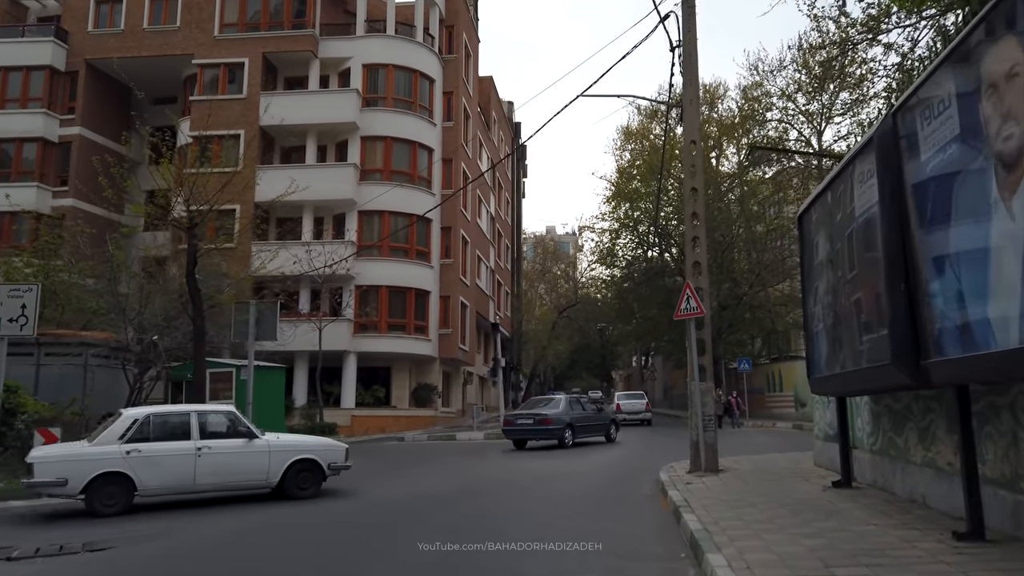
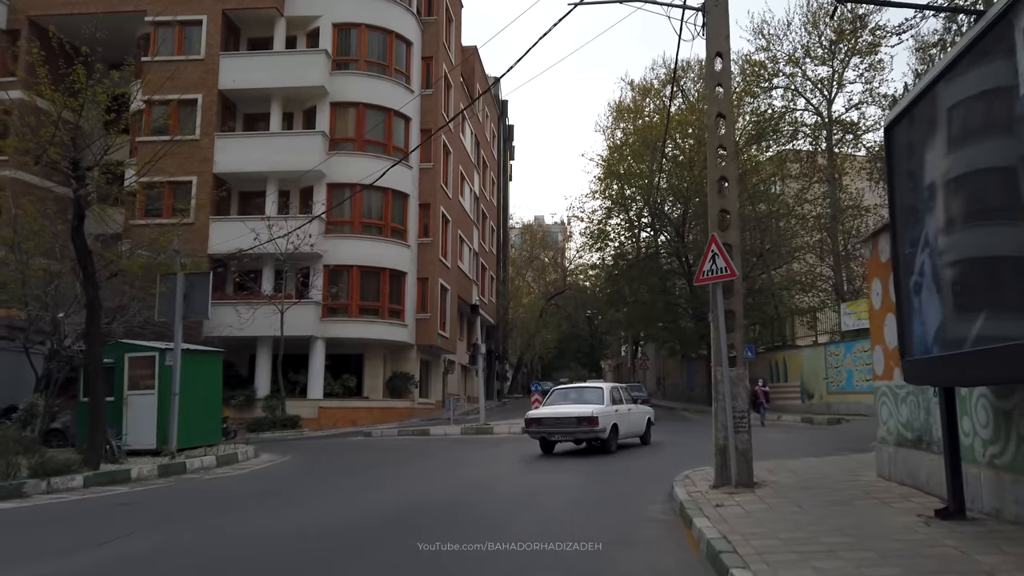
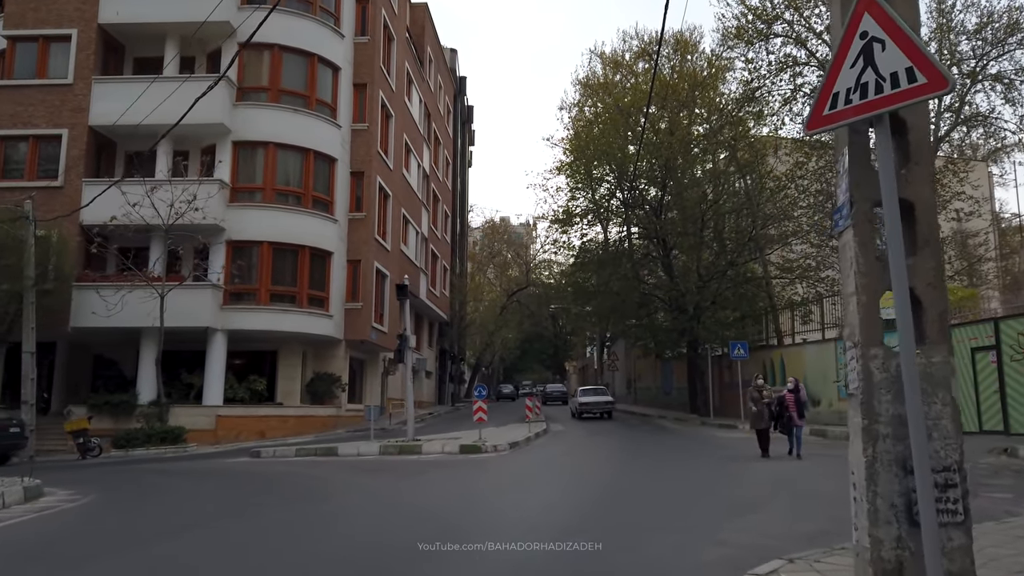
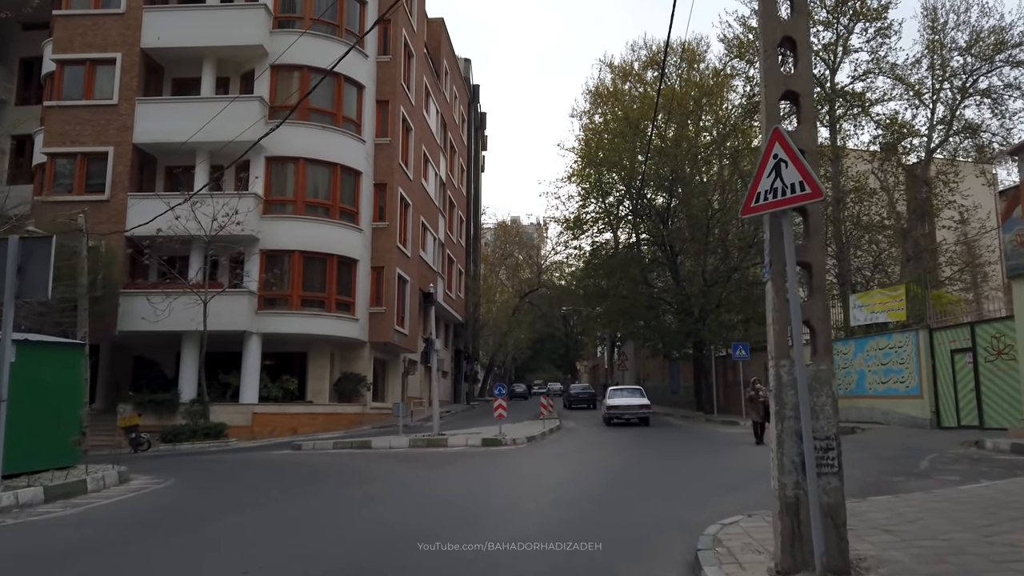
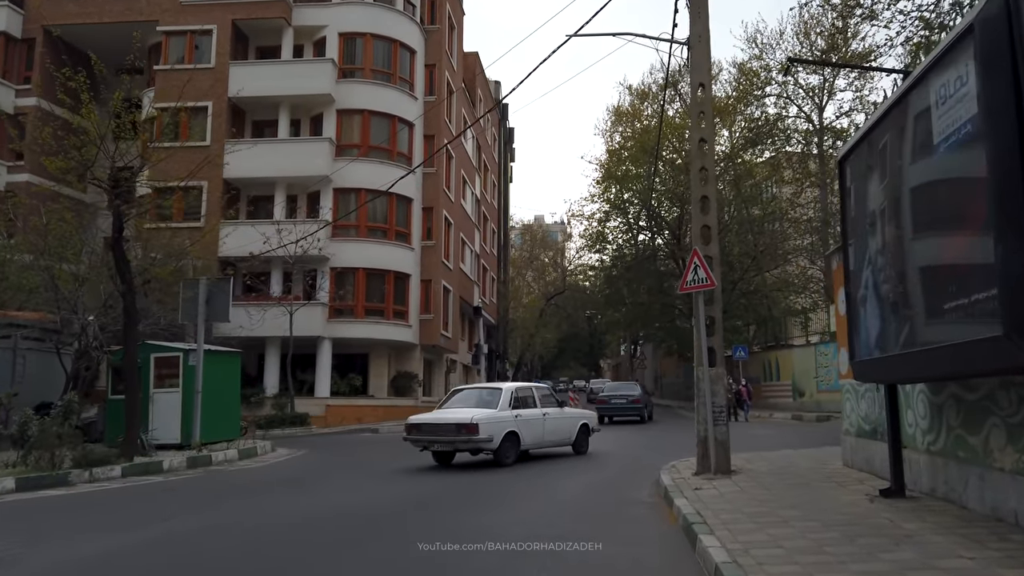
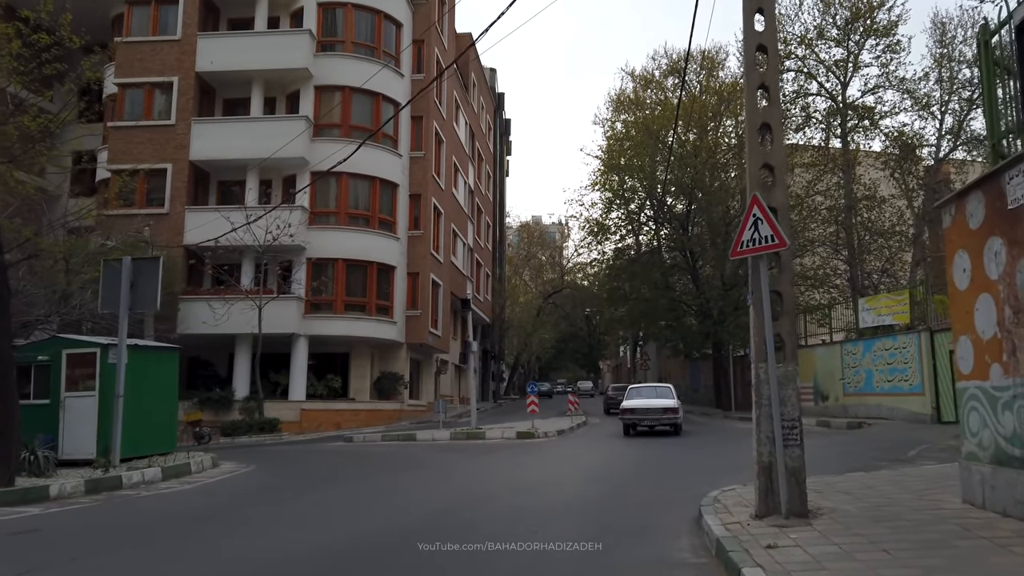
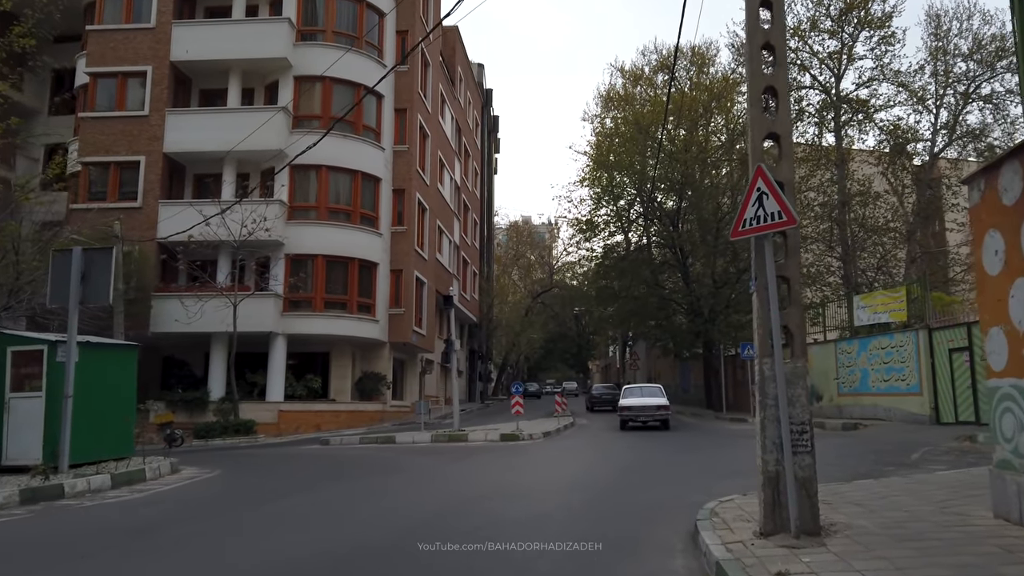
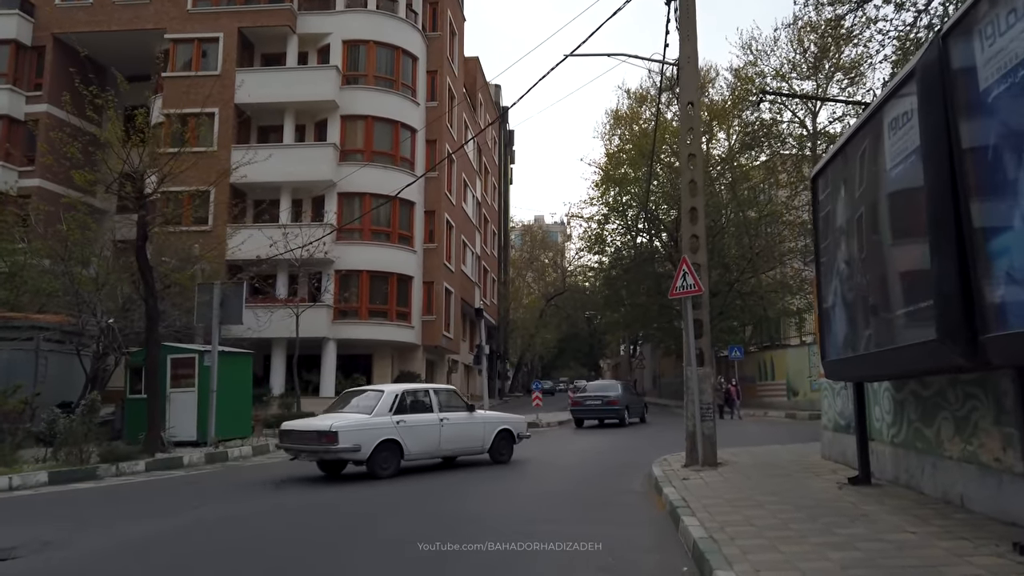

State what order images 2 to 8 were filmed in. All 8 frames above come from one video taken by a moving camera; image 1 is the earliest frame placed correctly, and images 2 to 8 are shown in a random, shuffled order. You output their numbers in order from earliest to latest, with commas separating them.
8, 5, 2, 6, 7, 4, 3
